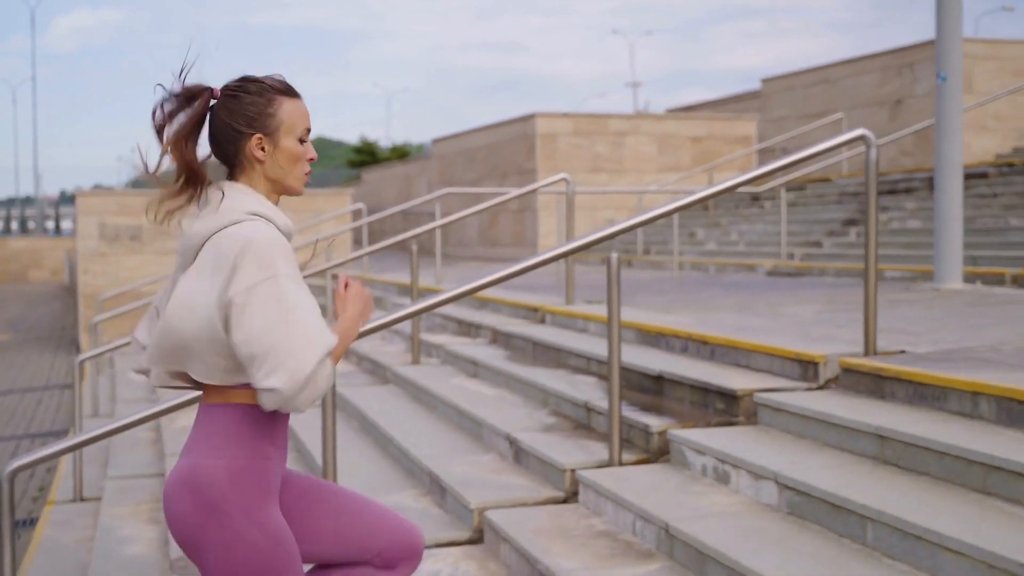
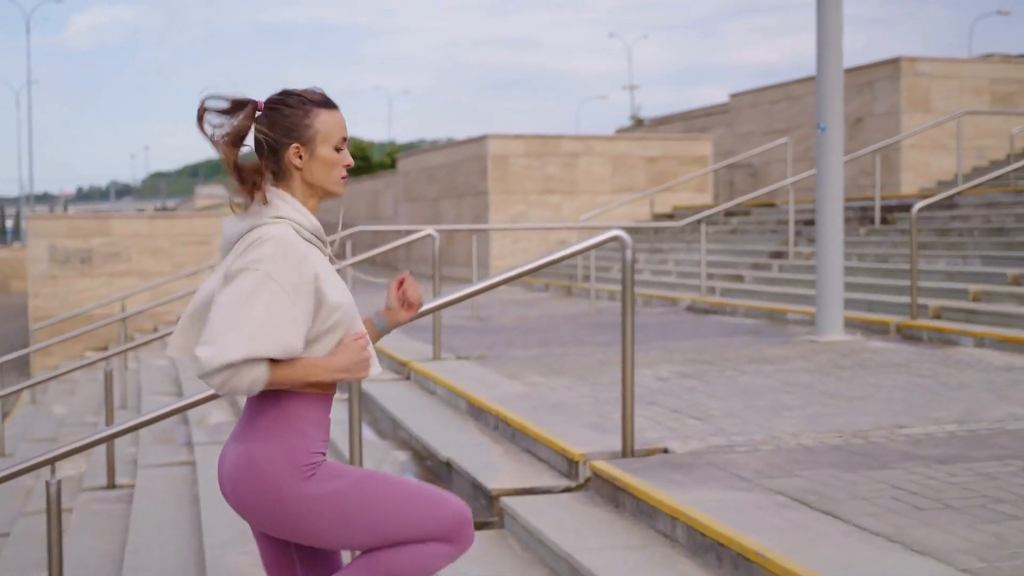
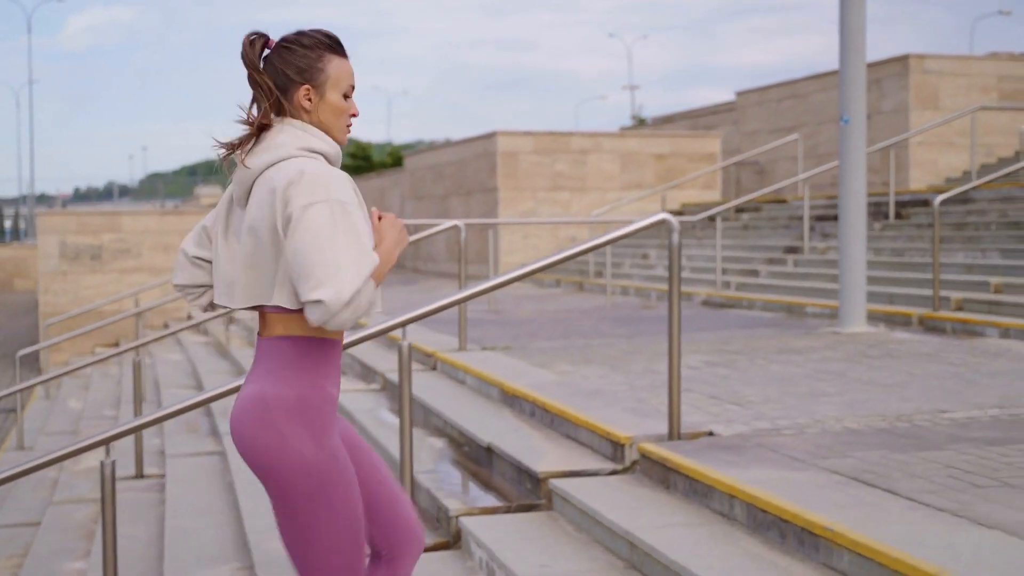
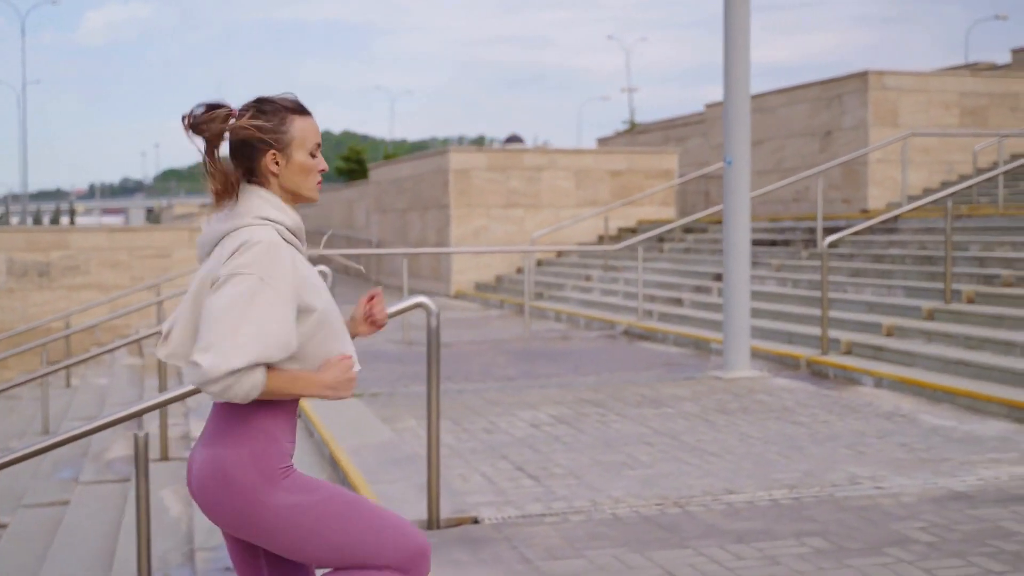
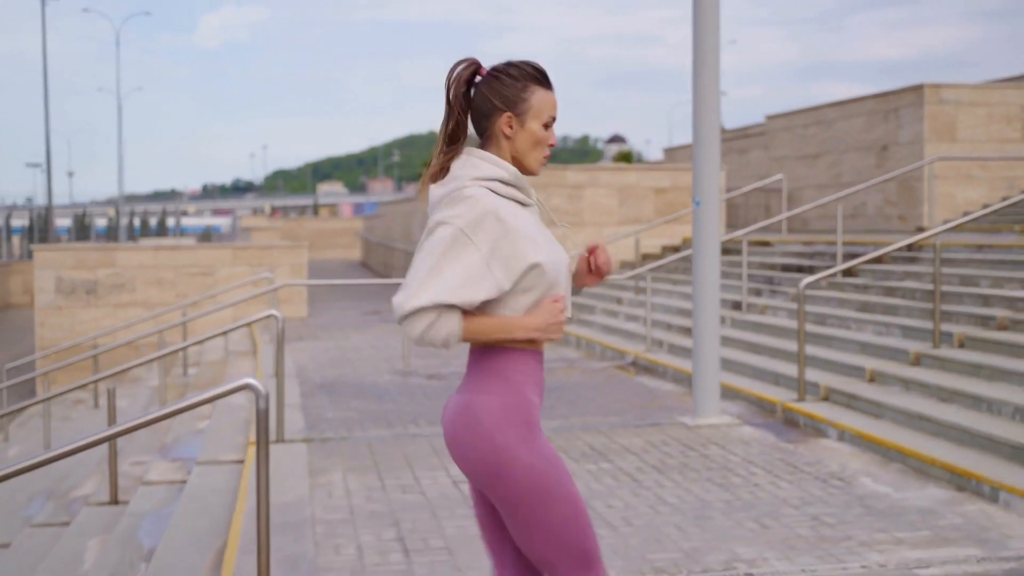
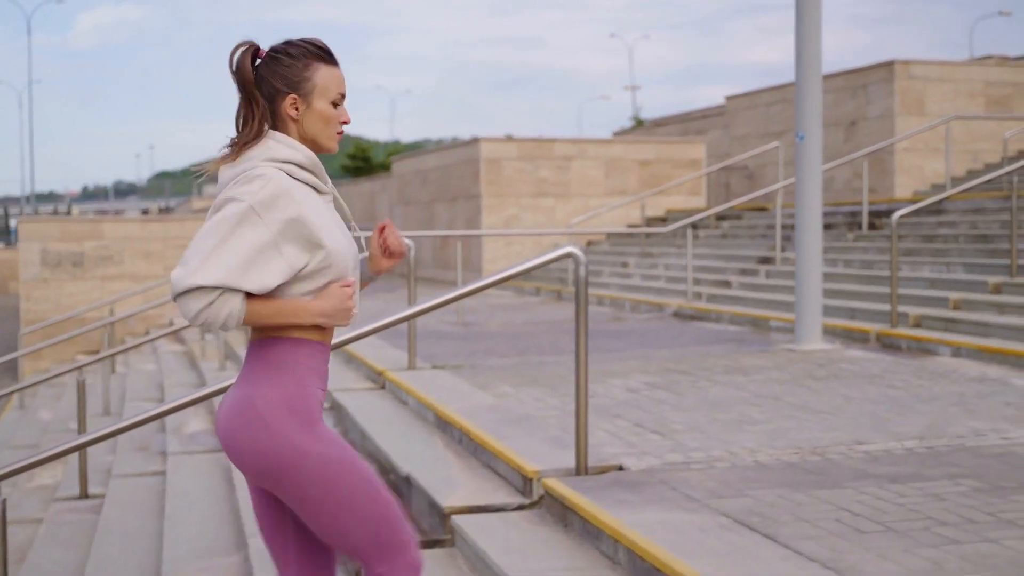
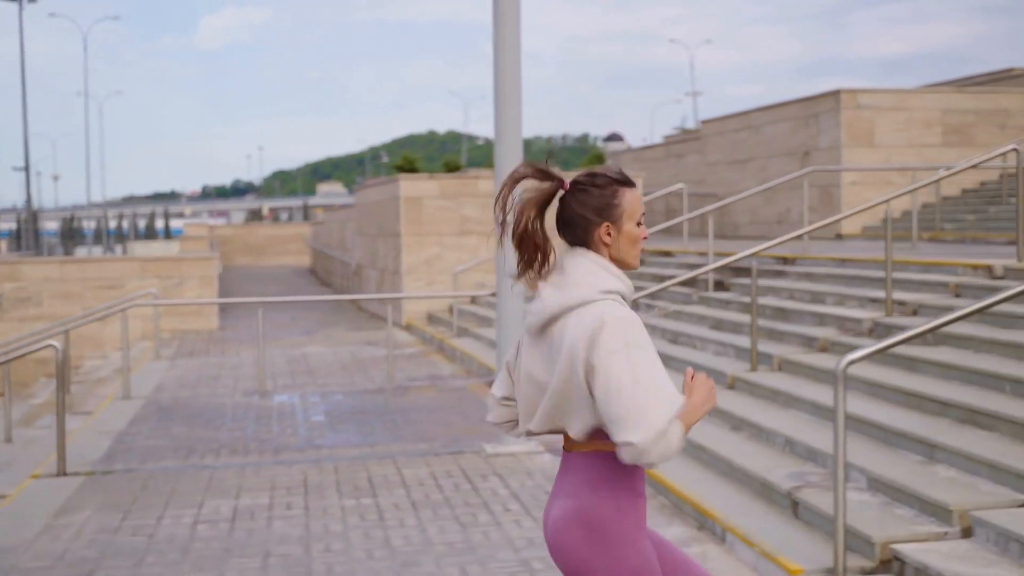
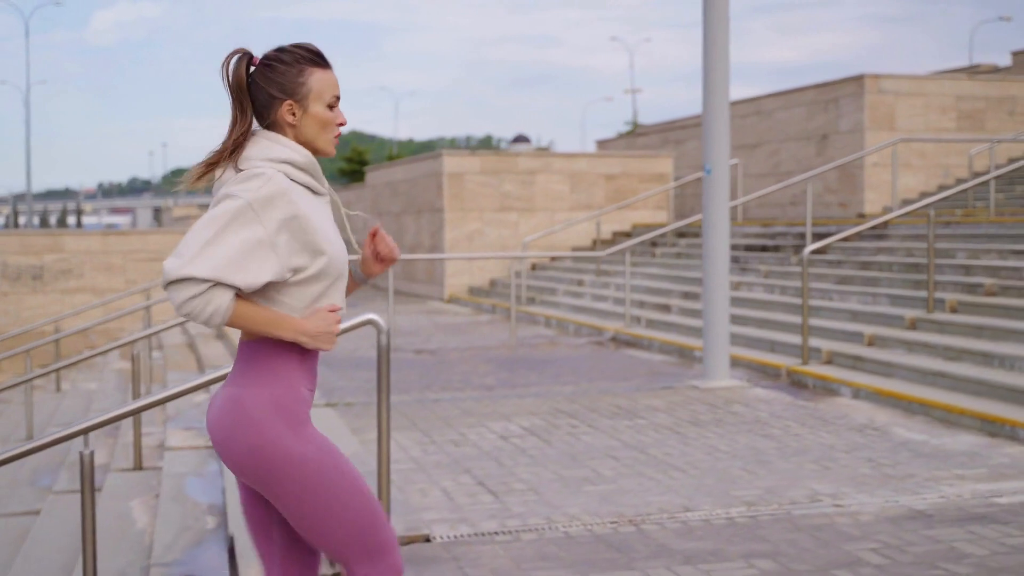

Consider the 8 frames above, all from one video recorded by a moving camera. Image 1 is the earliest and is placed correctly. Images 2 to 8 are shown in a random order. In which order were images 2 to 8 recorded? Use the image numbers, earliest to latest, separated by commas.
3, 2, 6, 4, 8, 5, 7
